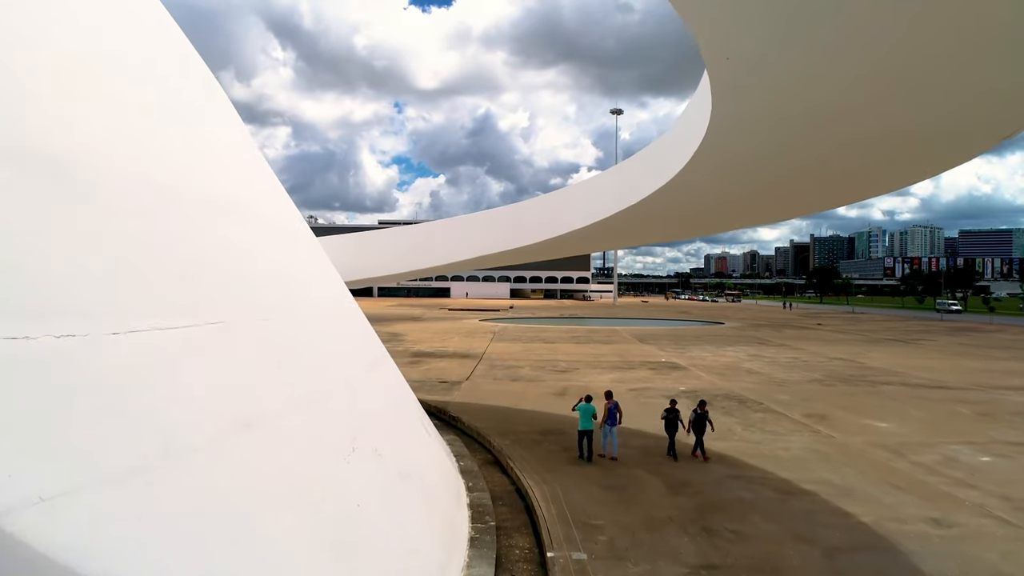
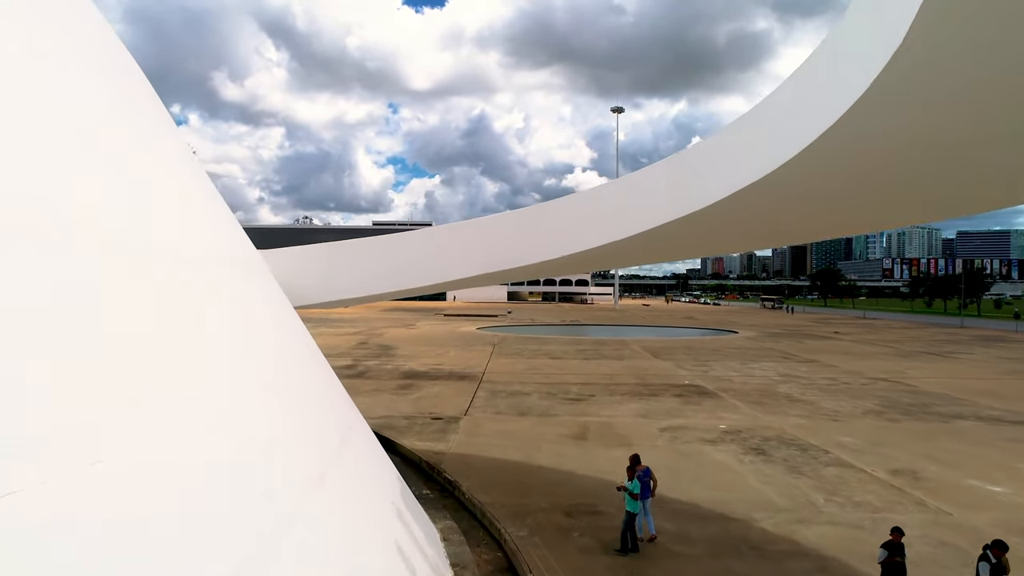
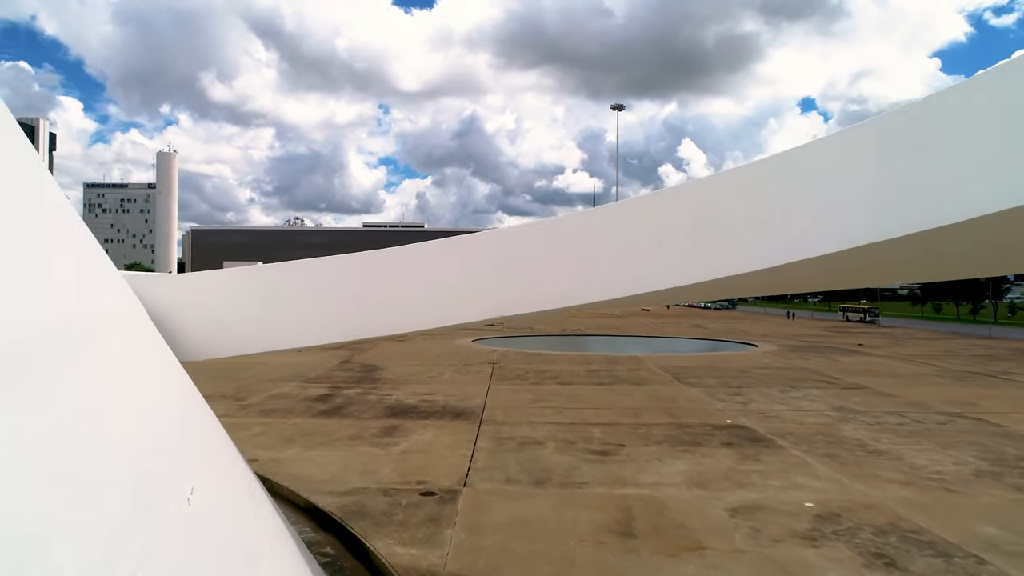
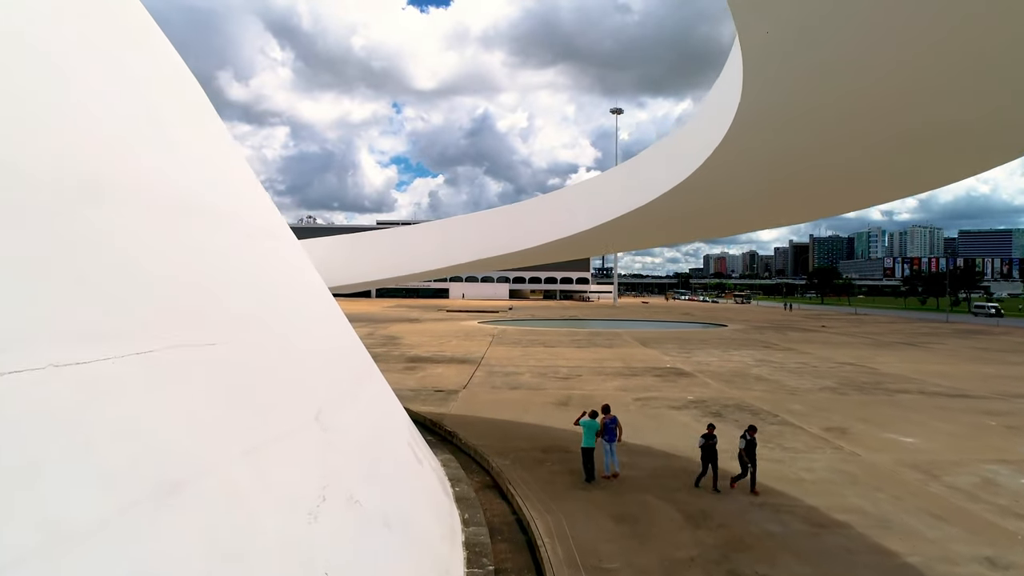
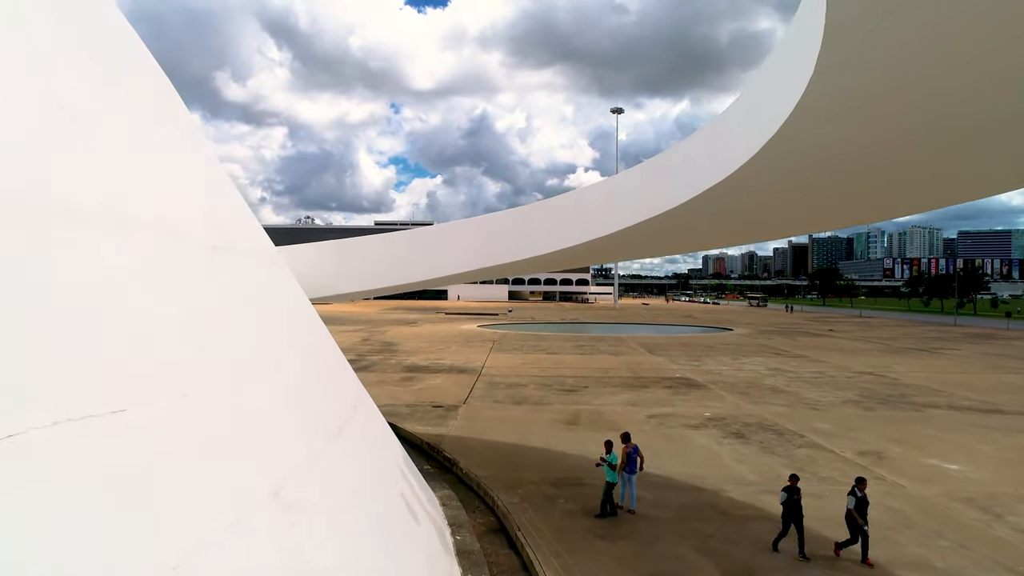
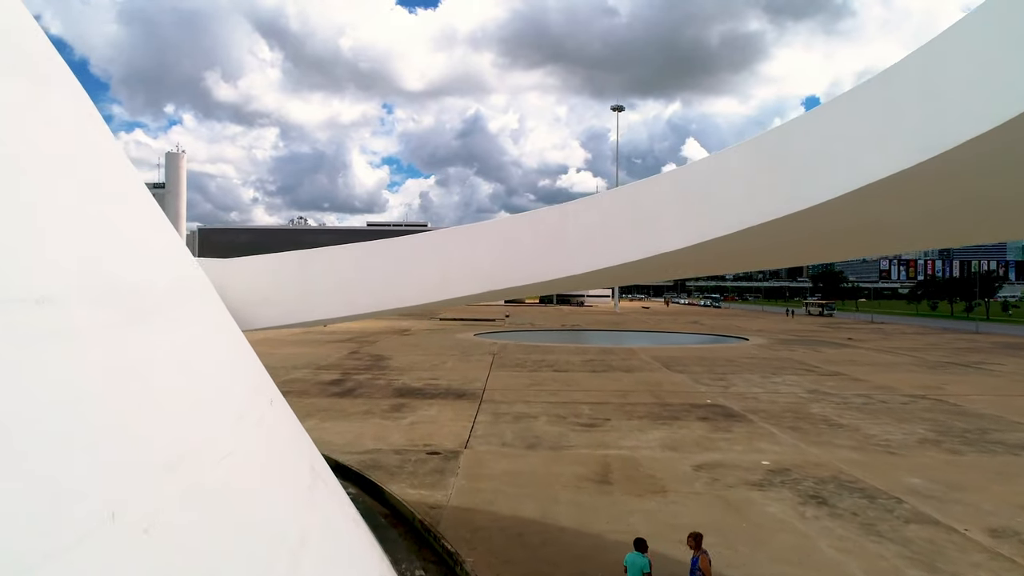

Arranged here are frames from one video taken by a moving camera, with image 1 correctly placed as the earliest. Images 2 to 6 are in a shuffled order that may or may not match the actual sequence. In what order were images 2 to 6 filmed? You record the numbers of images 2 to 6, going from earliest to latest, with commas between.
4, 5, 2, 6, 3
